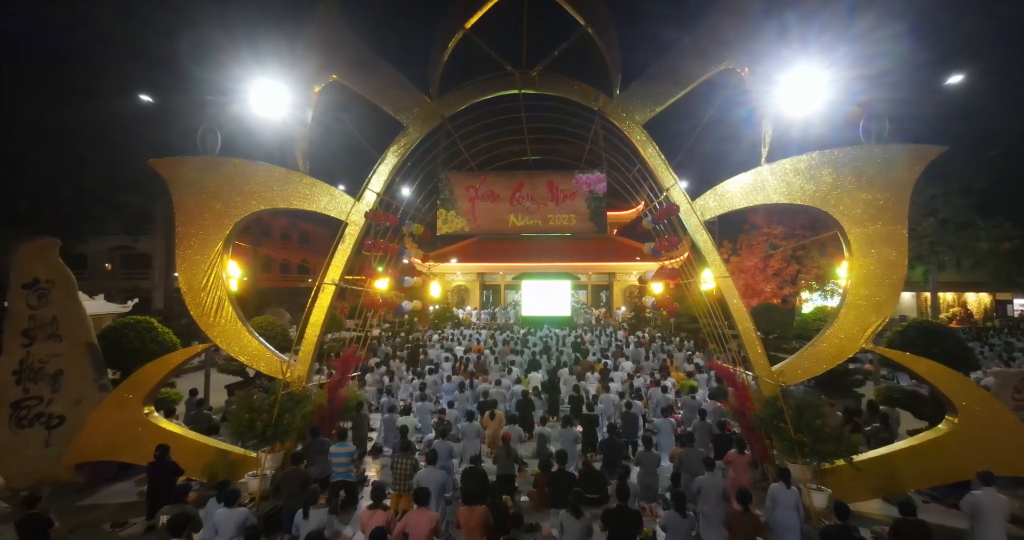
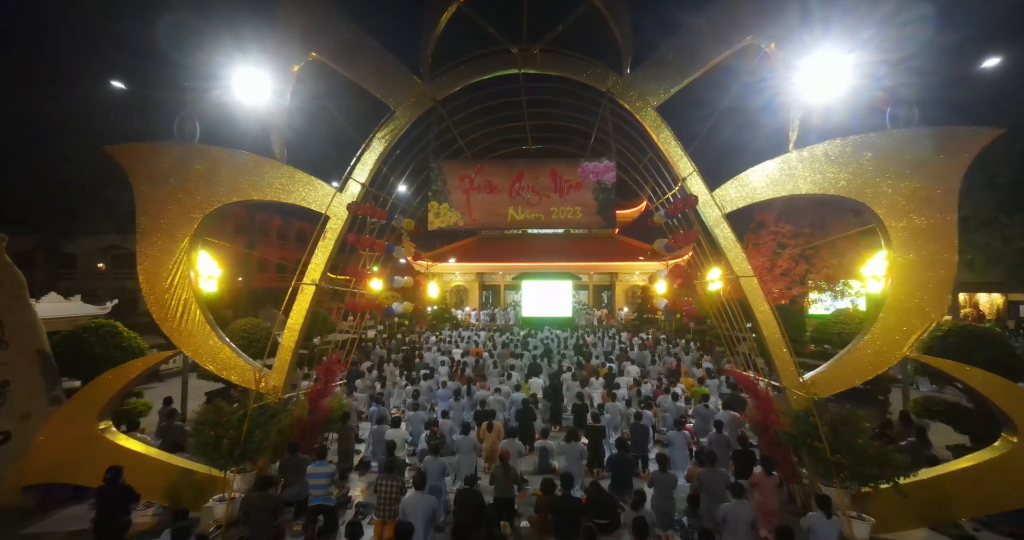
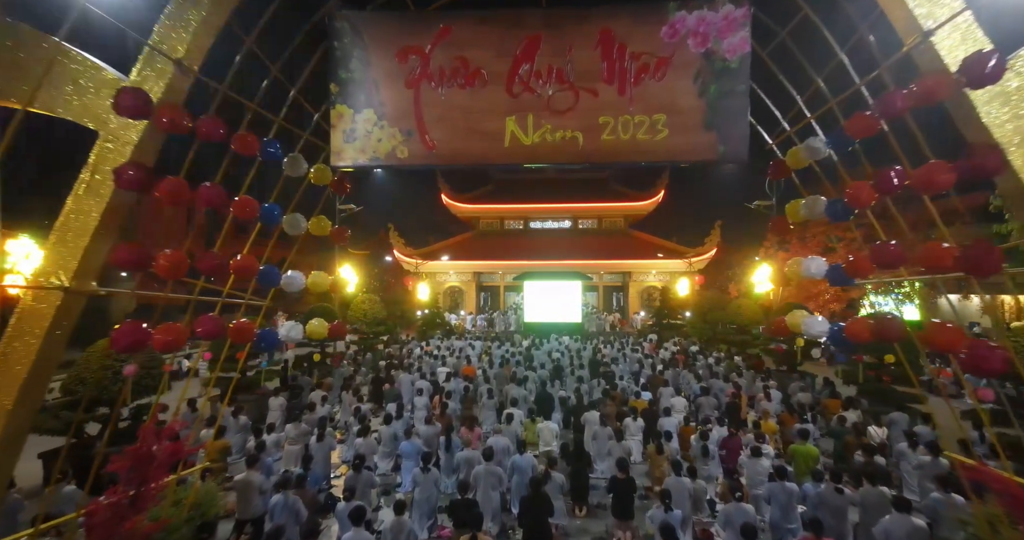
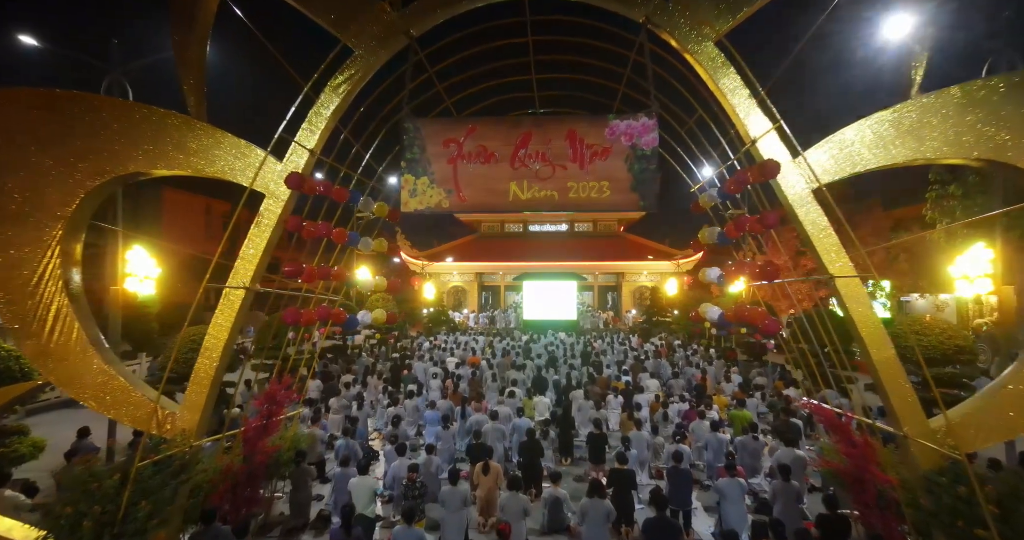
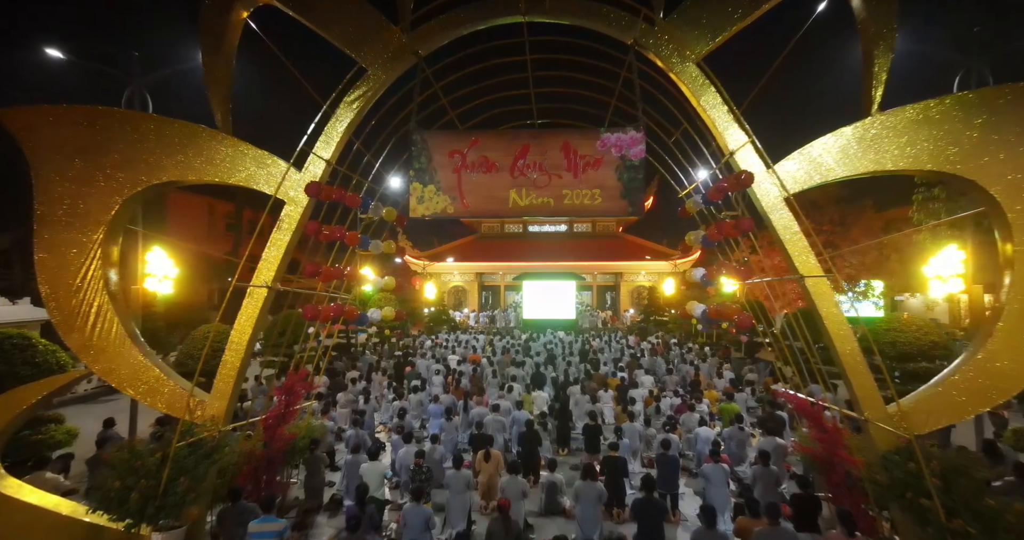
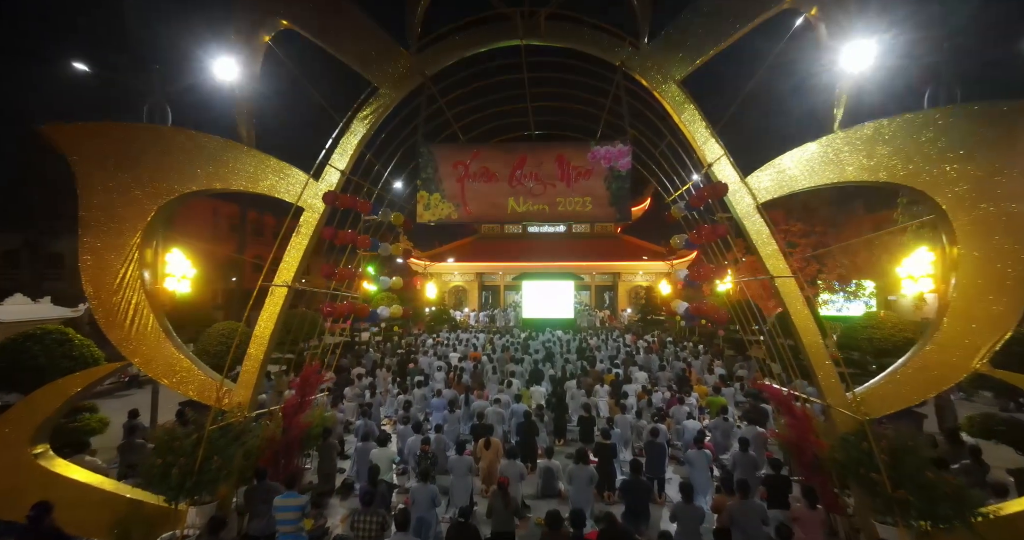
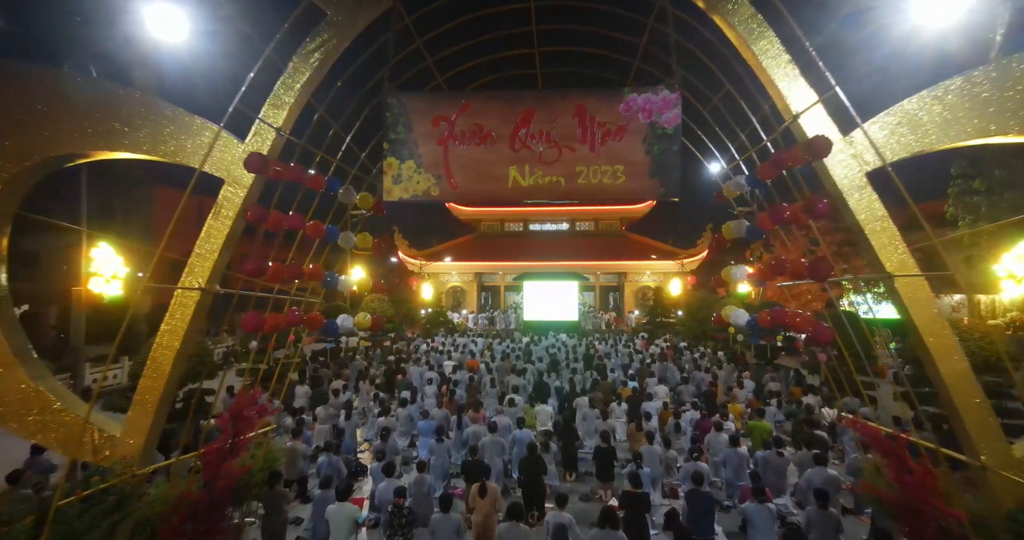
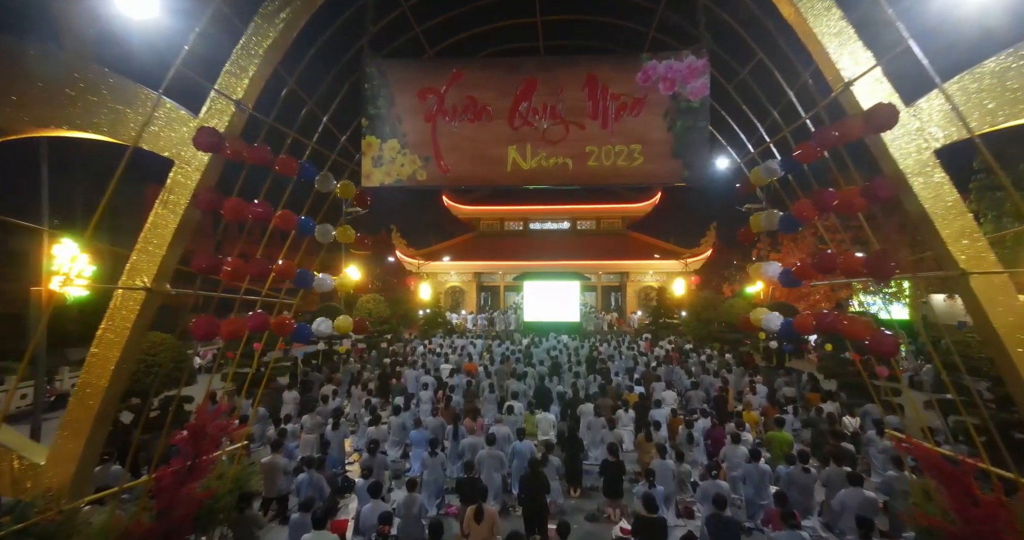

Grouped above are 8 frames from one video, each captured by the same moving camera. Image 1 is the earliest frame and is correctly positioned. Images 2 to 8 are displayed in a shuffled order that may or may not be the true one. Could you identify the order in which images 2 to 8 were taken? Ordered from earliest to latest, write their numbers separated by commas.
2, 6, 5, 4, 7, 8, 3
